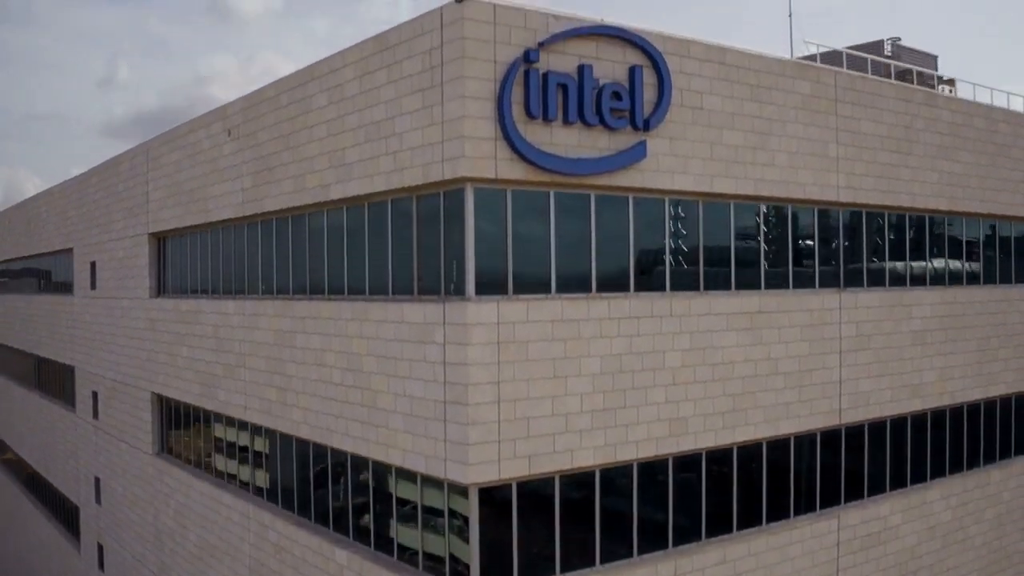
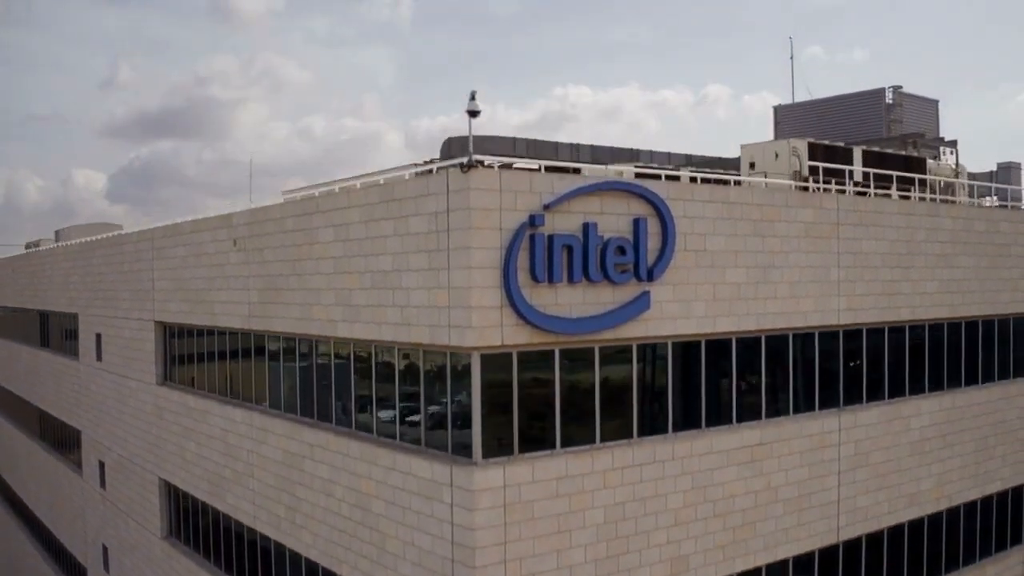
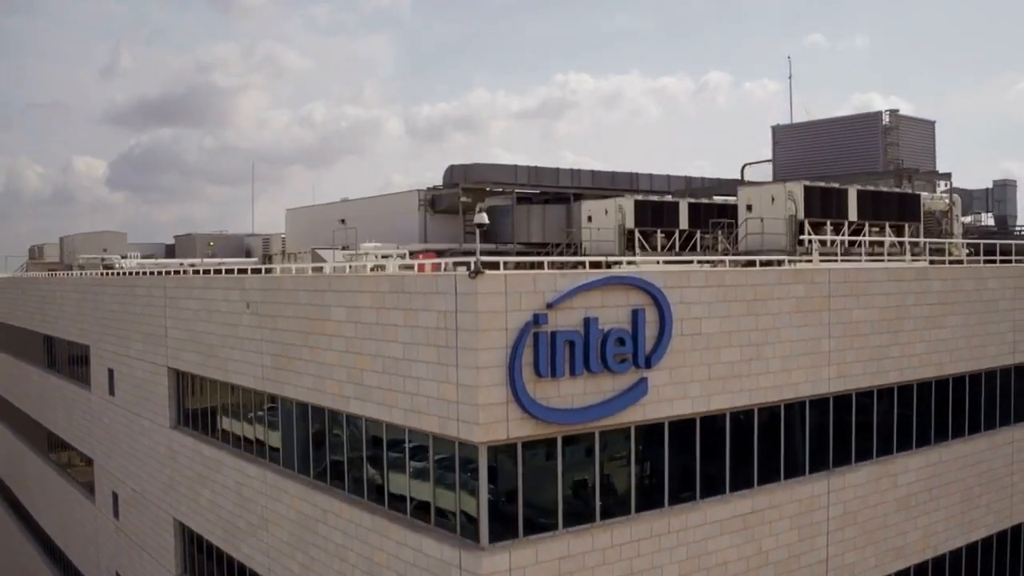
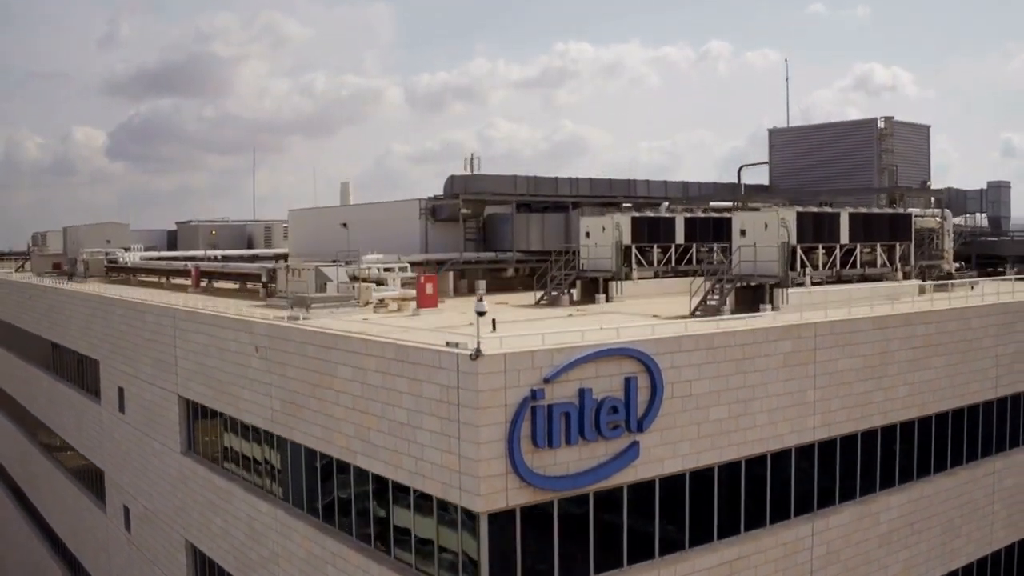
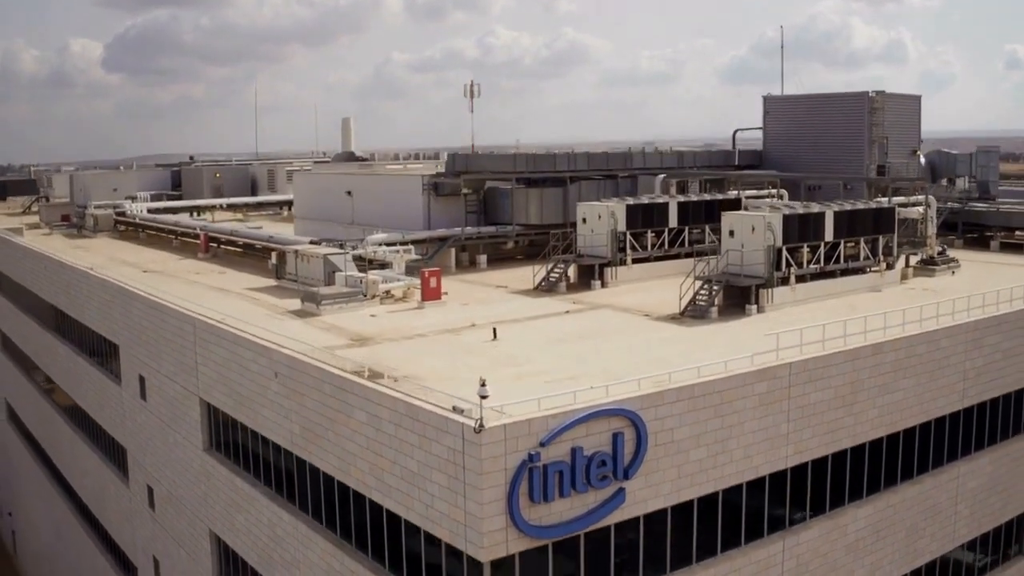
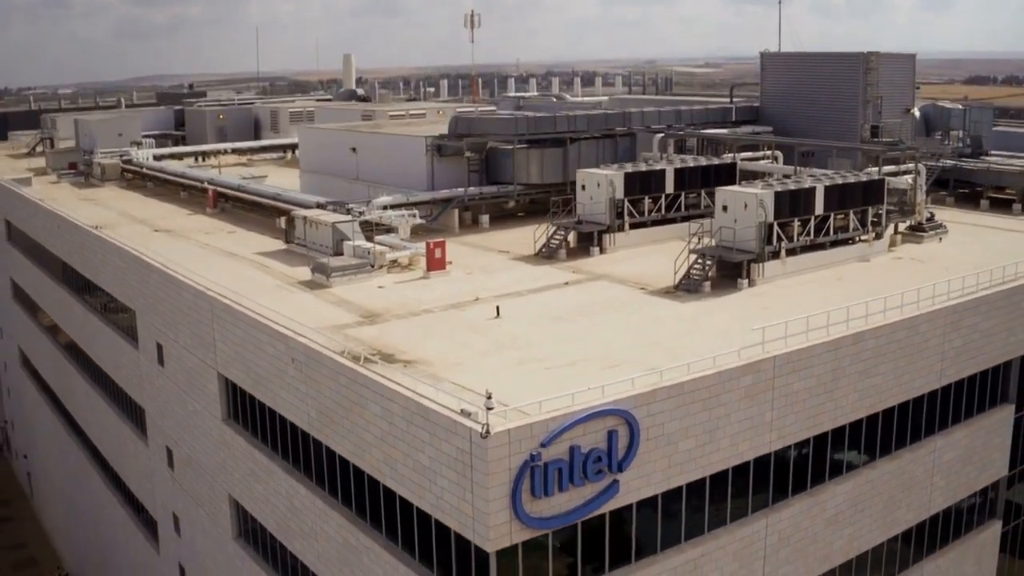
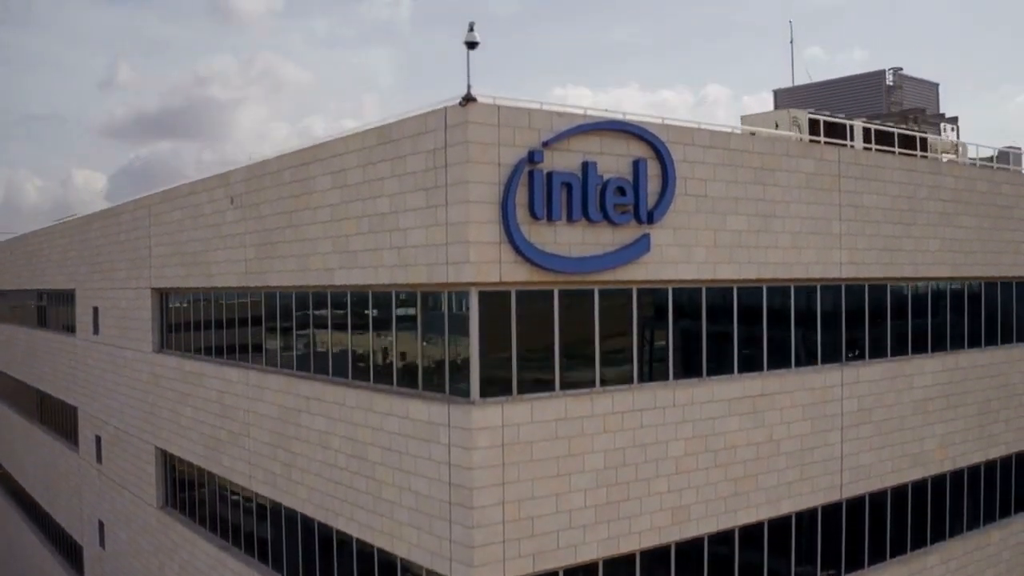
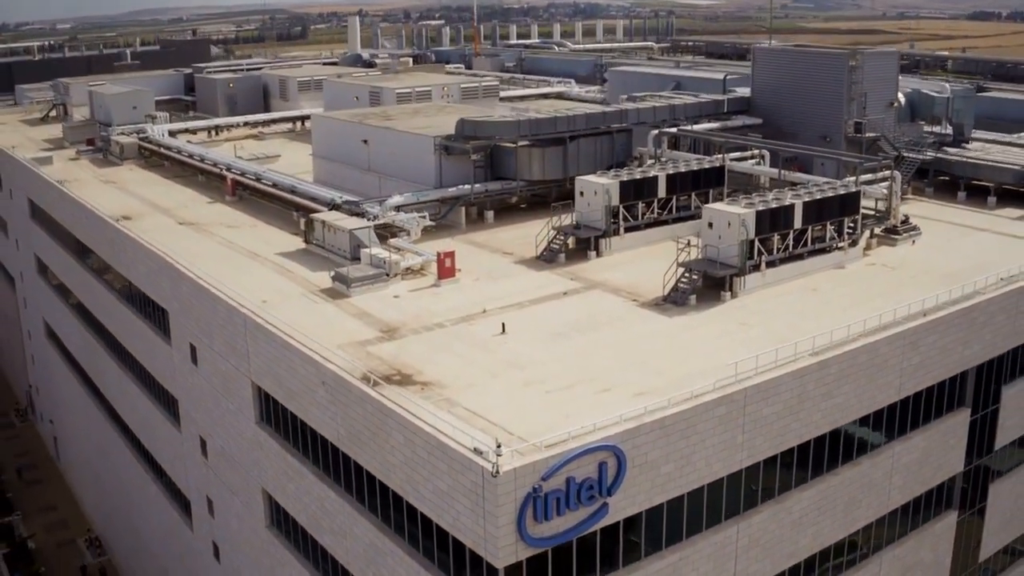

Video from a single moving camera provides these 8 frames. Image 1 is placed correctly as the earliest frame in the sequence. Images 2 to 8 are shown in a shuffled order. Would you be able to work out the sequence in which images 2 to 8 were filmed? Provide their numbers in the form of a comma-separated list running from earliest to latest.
7, 2, 3, 4, 5, 6, 8
